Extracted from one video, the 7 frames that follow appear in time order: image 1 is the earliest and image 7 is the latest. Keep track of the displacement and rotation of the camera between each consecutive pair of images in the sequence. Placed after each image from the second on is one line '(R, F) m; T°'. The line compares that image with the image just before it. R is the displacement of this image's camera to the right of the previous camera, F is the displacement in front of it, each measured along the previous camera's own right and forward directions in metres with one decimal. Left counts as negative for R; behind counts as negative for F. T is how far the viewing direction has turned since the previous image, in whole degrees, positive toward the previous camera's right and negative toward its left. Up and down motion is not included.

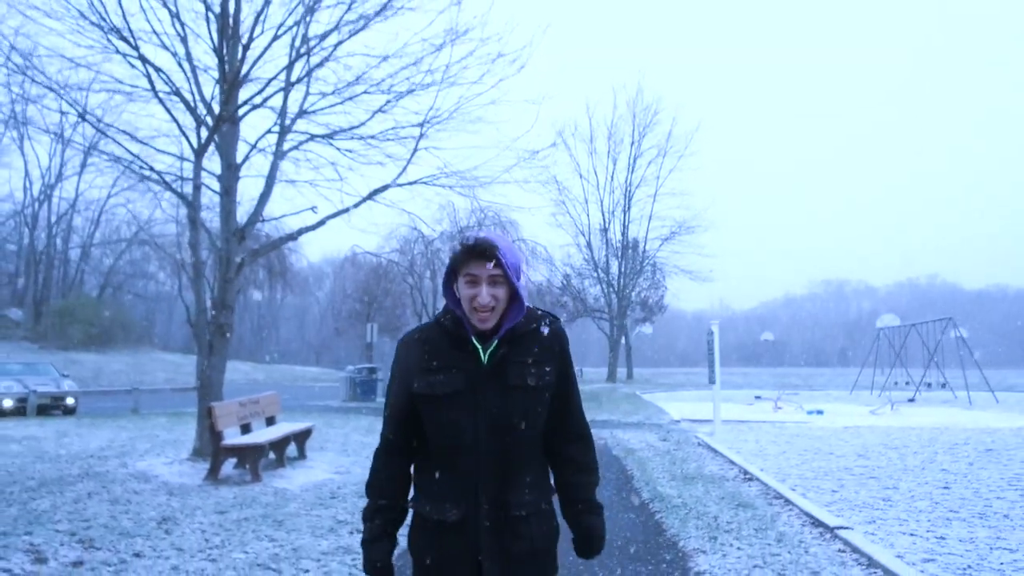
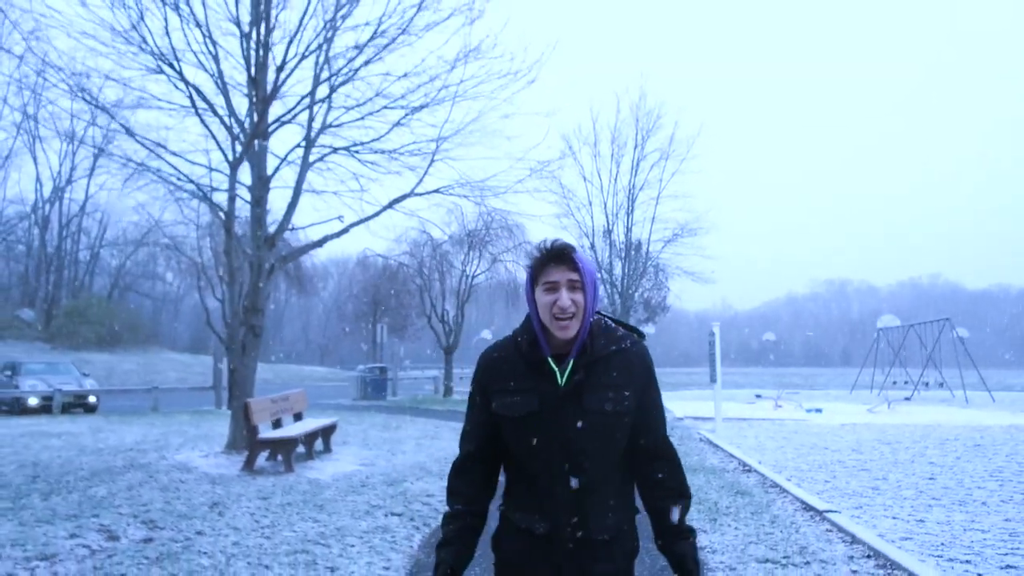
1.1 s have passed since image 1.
(-0.1, -0.8) m; 0°
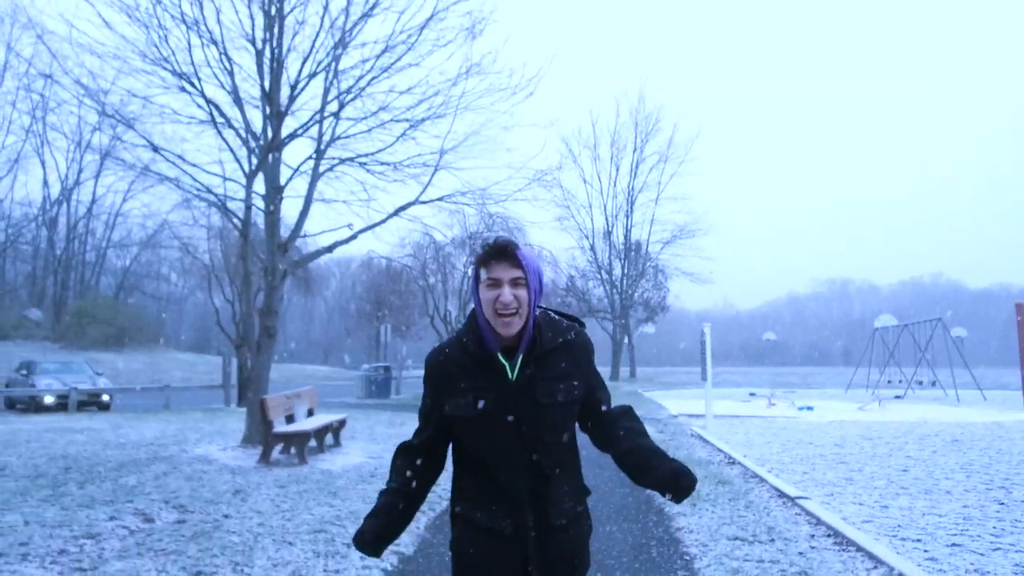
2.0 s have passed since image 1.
(0.0, -0.8) m; 0°
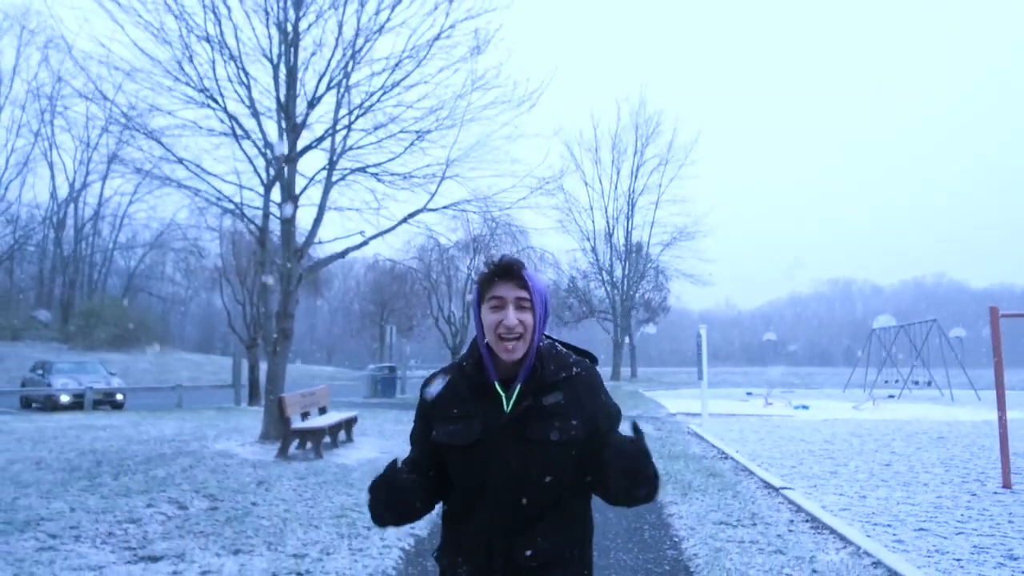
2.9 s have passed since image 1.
(0.0, -0.7) m; 0°
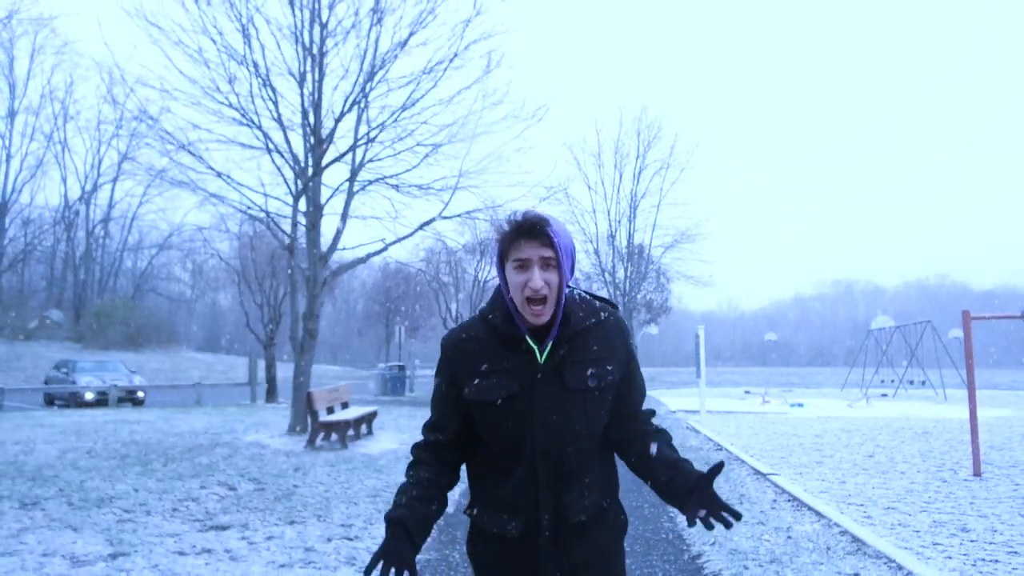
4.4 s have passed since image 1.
(-0.1, -1.0) m; 0°
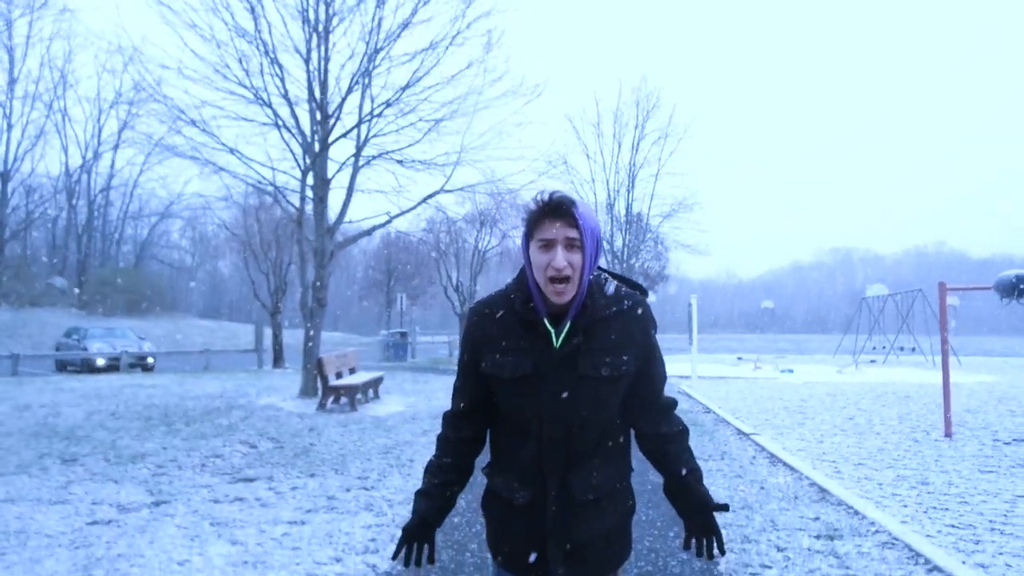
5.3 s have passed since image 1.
(0.0, -0.7) m; 0°
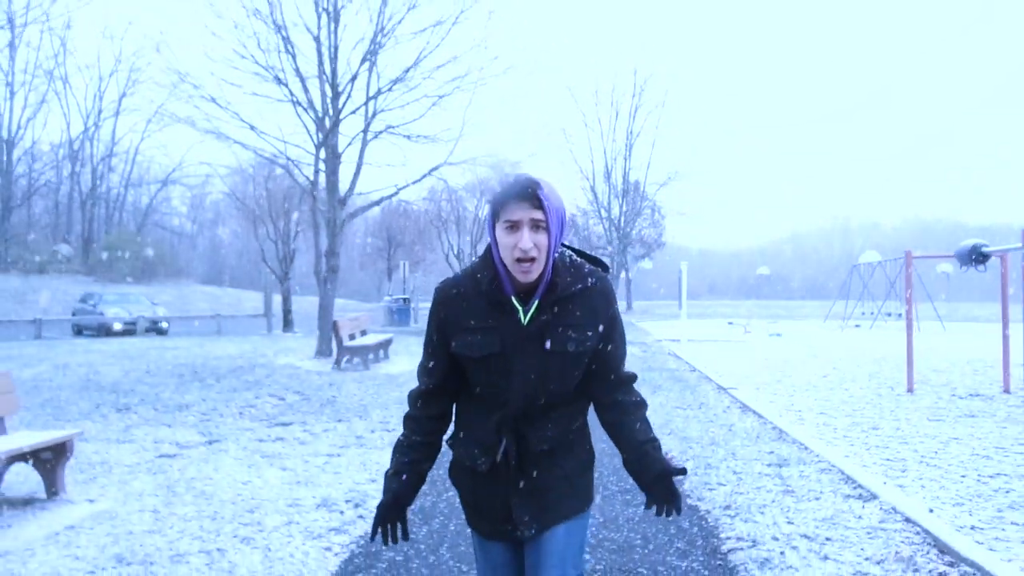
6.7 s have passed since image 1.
(0.0, -1.2) m; 0°
